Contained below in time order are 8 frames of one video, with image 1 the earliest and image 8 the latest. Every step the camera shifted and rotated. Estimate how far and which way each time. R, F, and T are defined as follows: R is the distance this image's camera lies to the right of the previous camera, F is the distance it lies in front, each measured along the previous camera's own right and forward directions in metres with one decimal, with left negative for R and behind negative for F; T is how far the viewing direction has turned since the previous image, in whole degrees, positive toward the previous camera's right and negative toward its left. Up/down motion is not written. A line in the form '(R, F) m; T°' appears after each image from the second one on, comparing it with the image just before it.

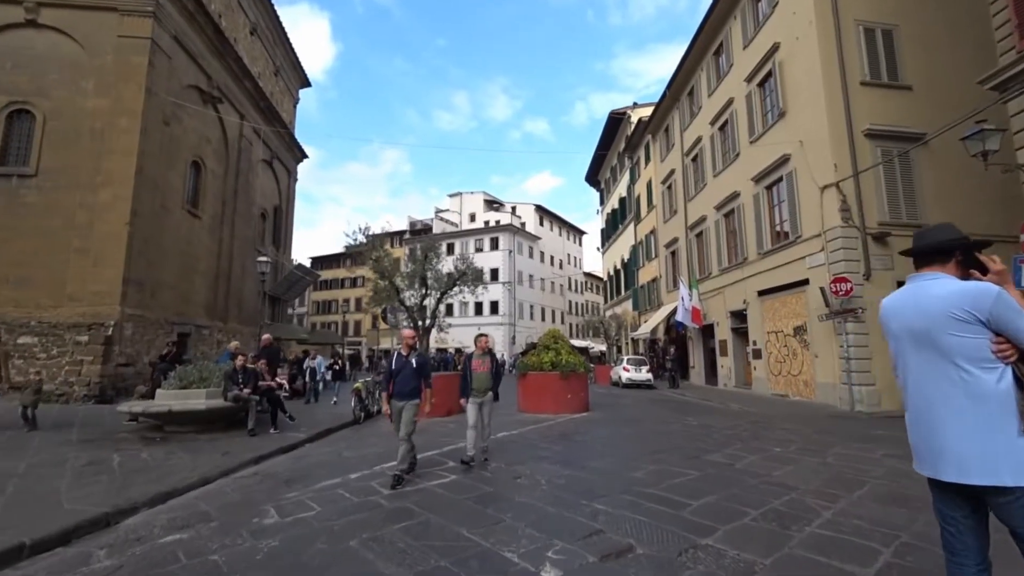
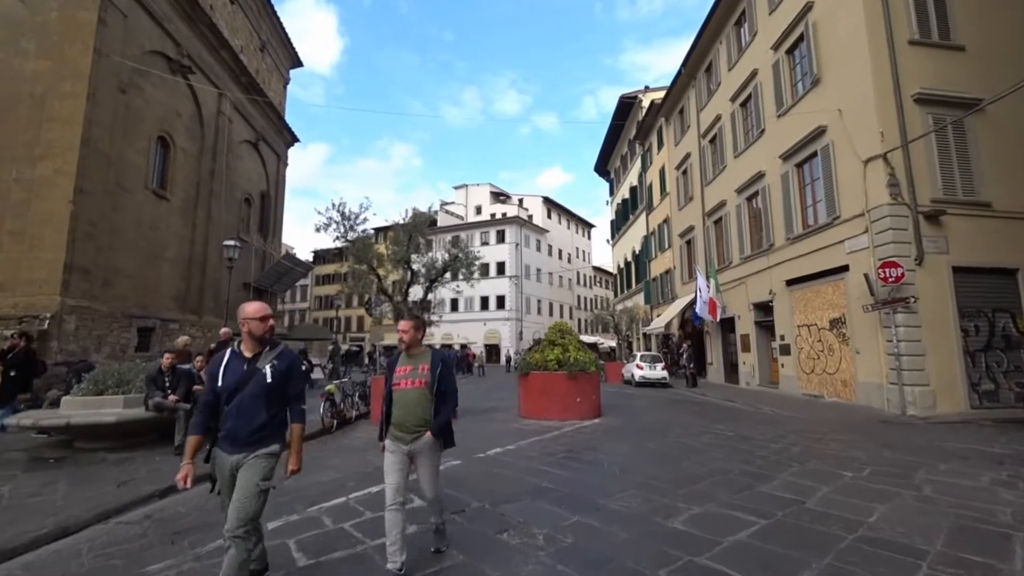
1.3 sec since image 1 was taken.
(+0.2, +1.7) m; -1°
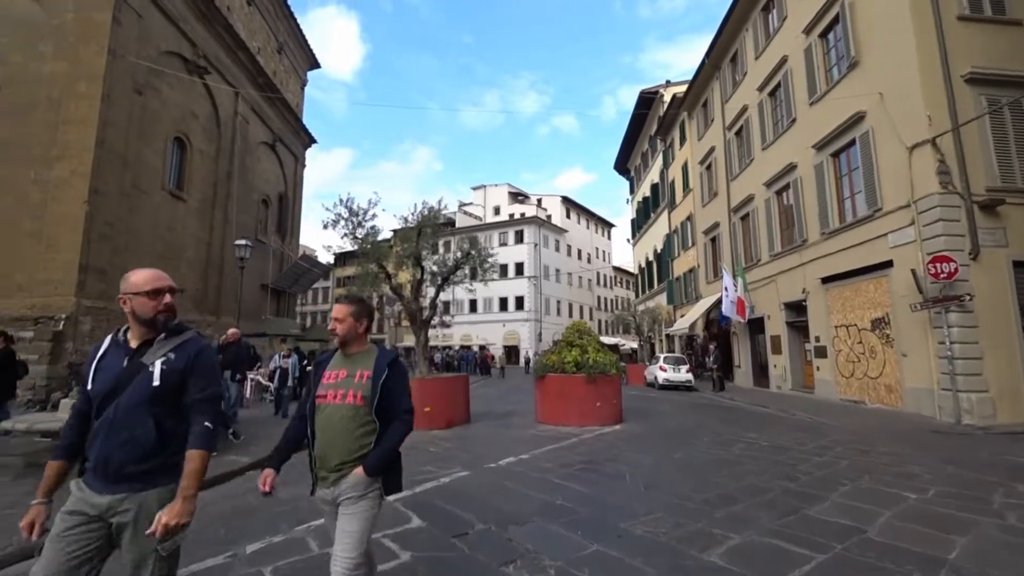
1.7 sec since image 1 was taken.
(+0.1, +0.5) m; -3°
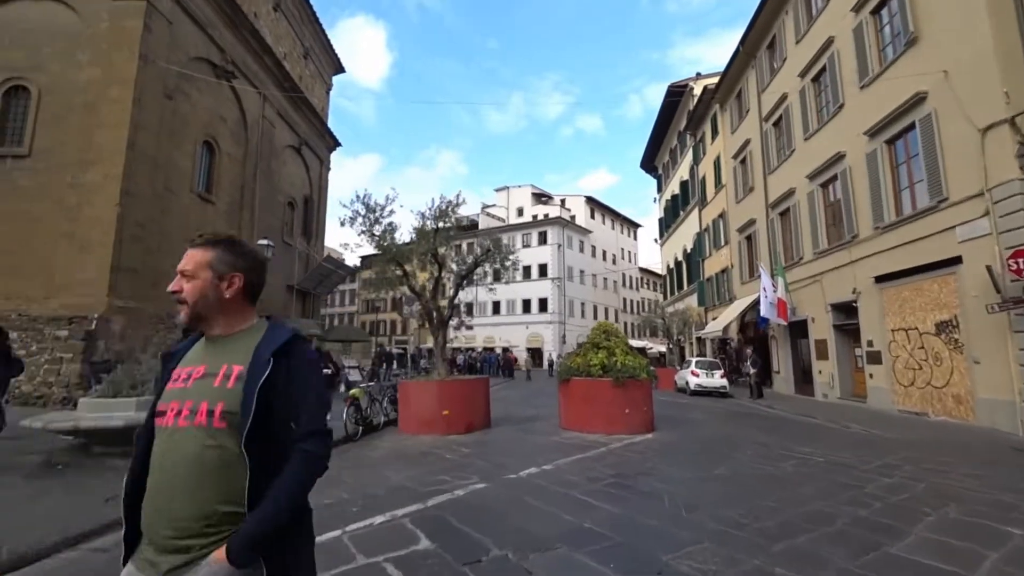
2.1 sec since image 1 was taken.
(+0.1, +0.5) m; -4°
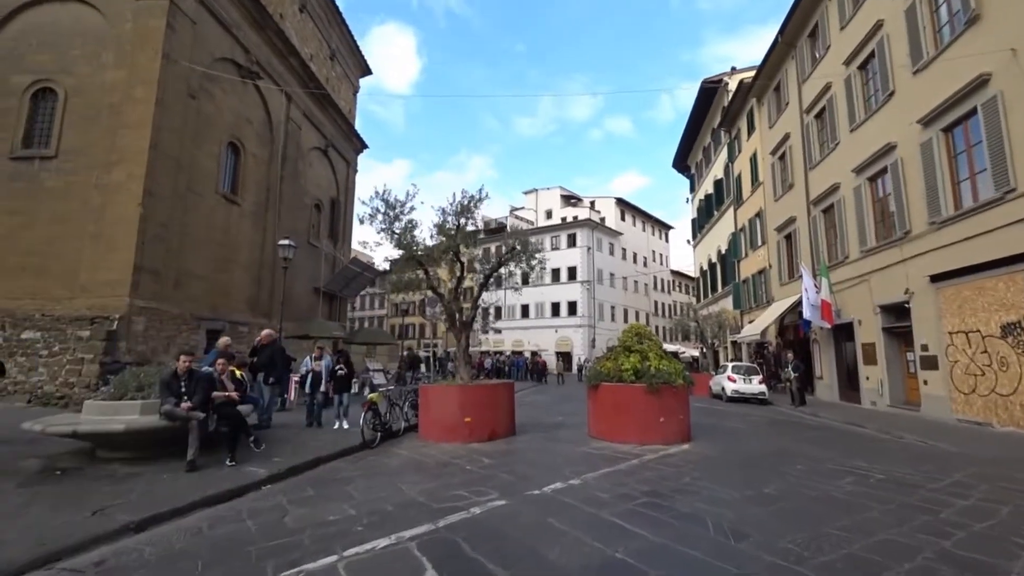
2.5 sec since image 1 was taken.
(0.0, +0.5) m; -3°
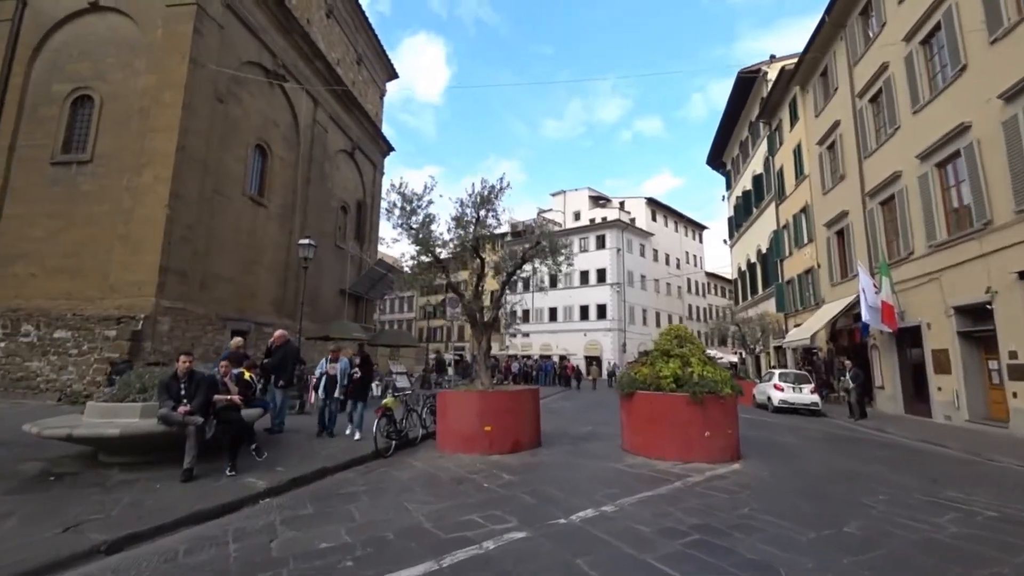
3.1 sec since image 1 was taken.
(+0.1, +0.7) m; -4°
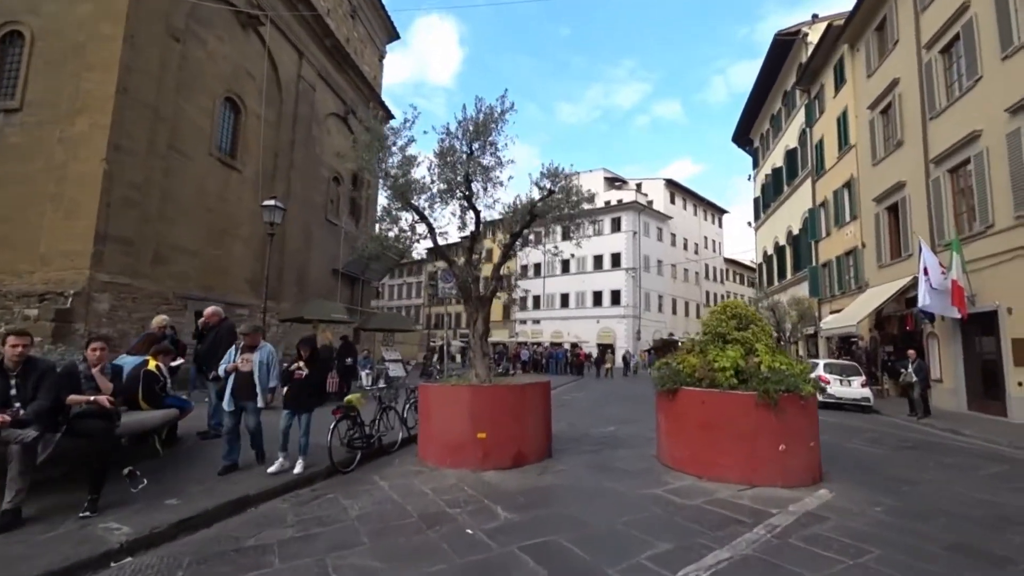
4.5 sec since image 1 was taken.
(+0.1, +1.9) m; -1°
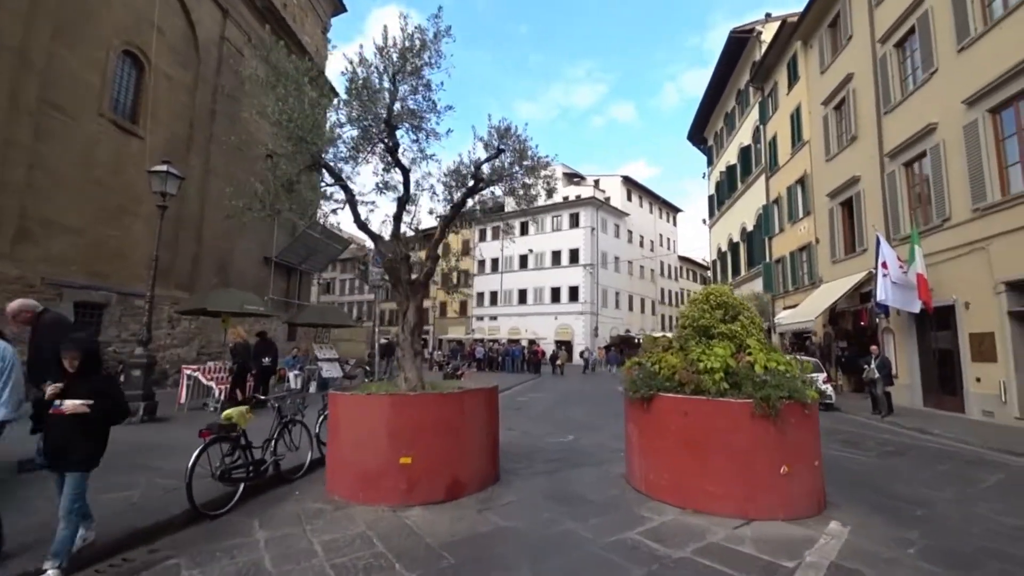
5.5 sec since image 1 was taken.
(+0.3, +1.3) m; +5°
